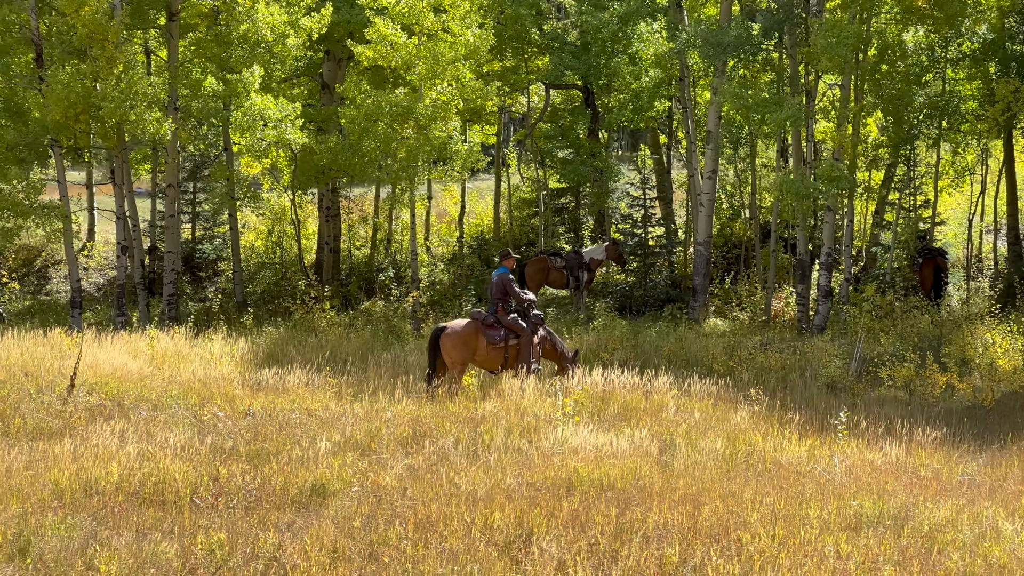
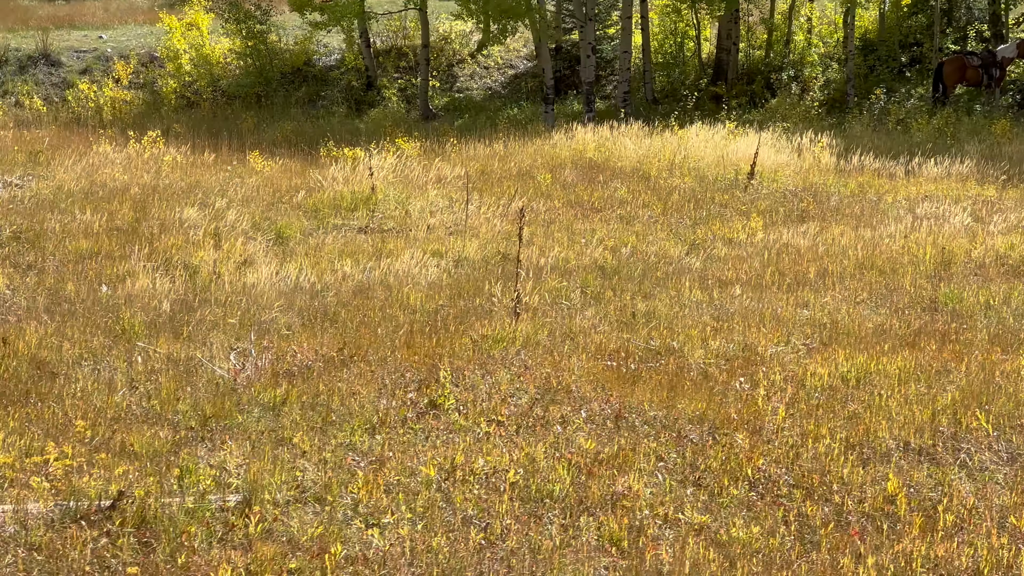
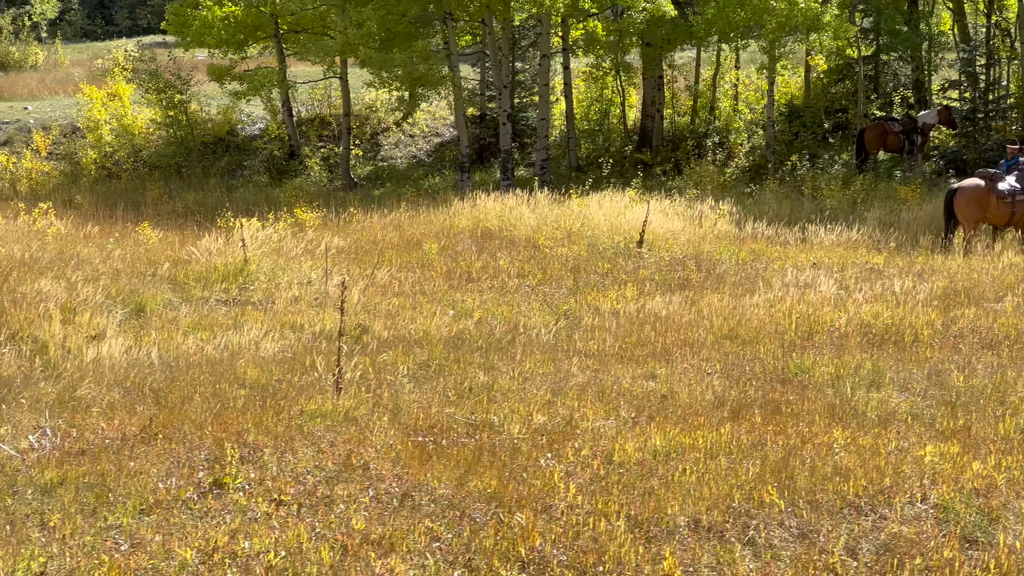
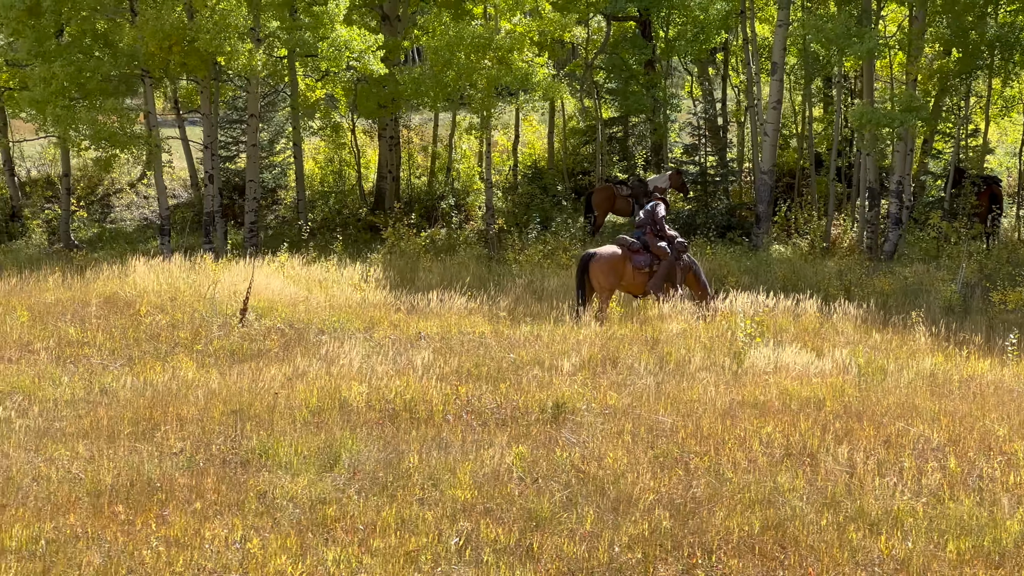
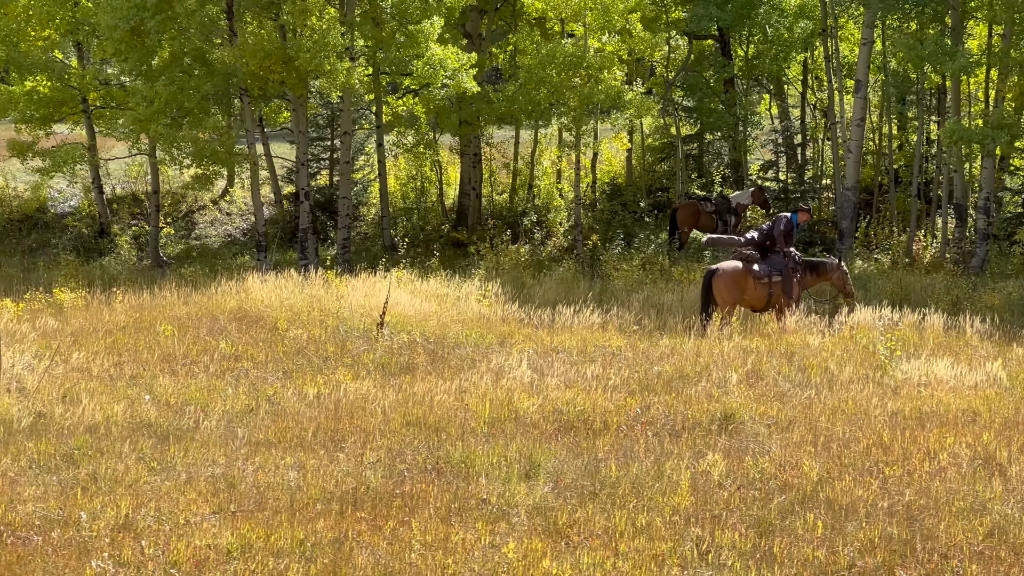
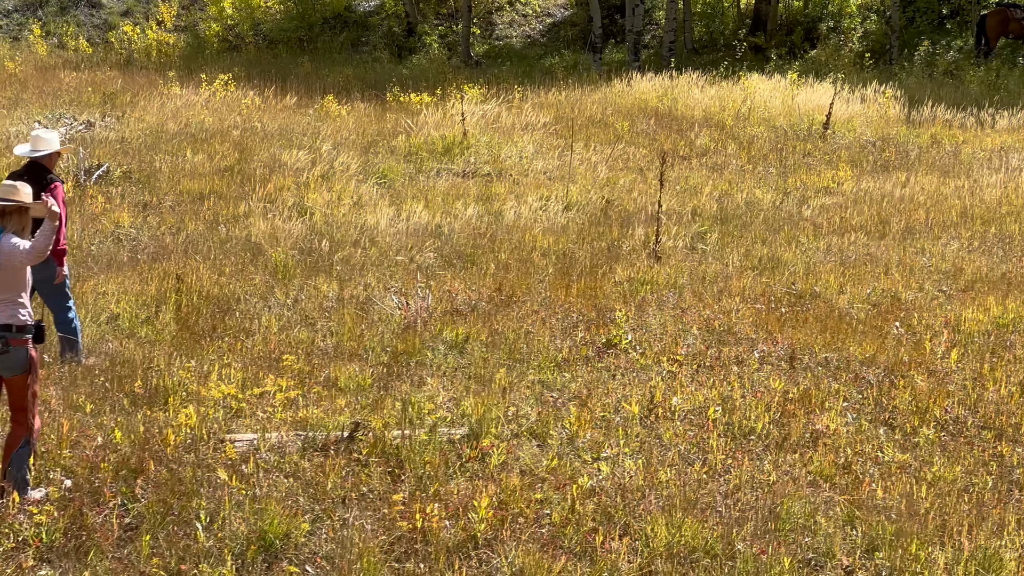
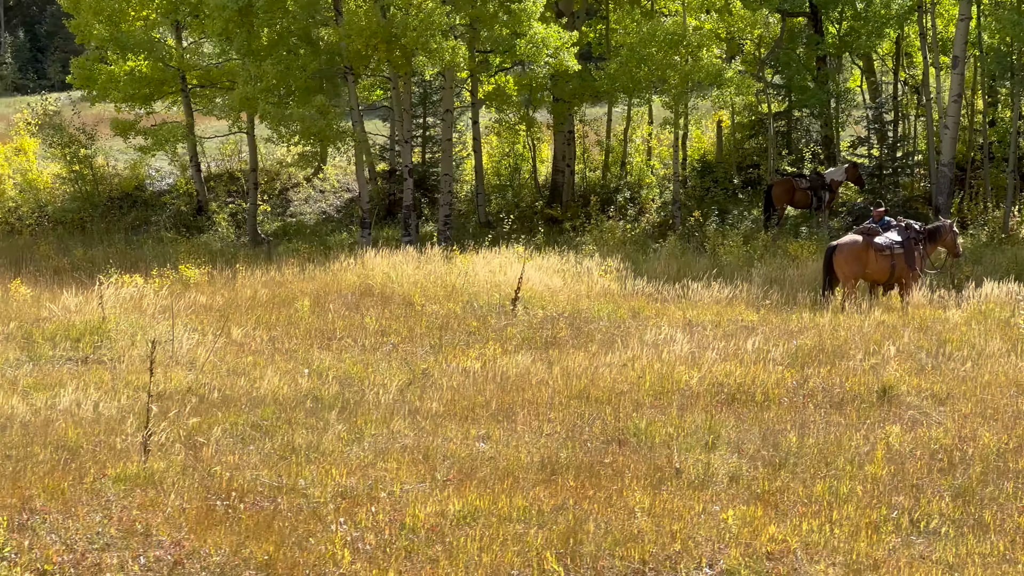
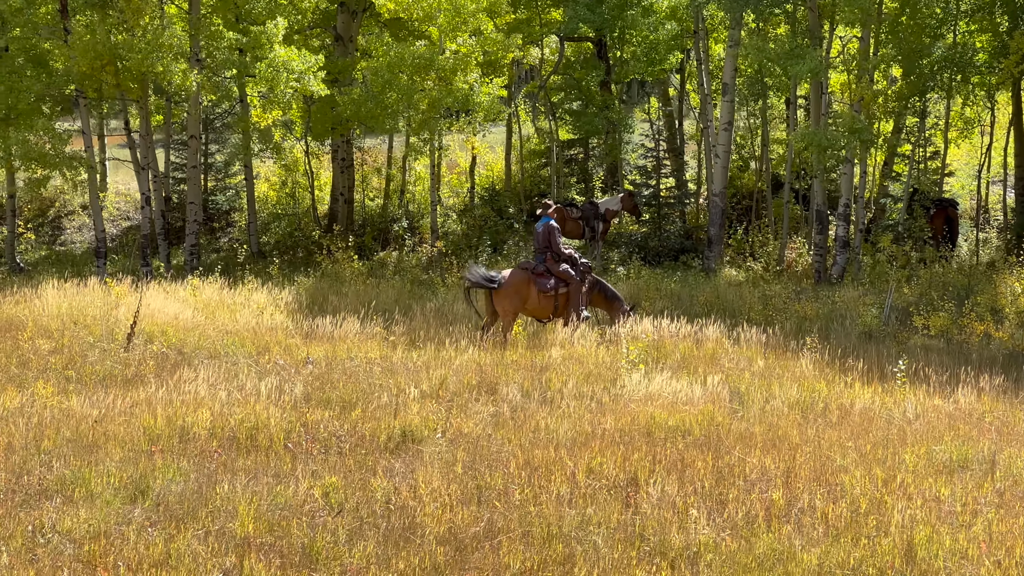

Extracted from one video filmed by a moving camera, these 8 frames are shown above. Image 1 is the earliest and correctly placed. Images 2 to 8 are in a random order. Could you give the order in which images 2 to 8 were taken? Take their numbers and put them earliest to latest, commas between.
8, 4, 5, 7, 3, 2, 6
